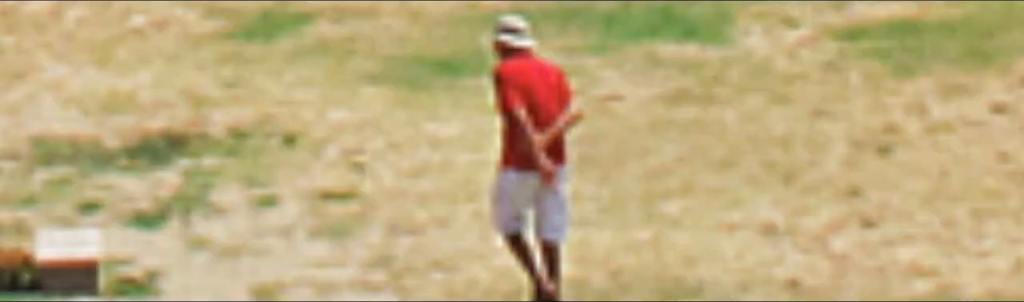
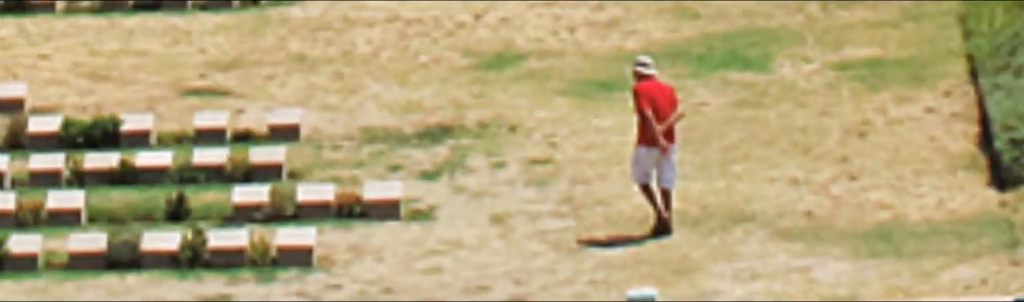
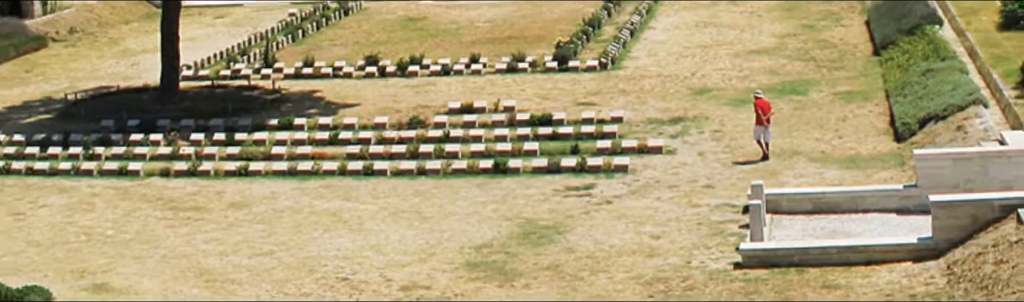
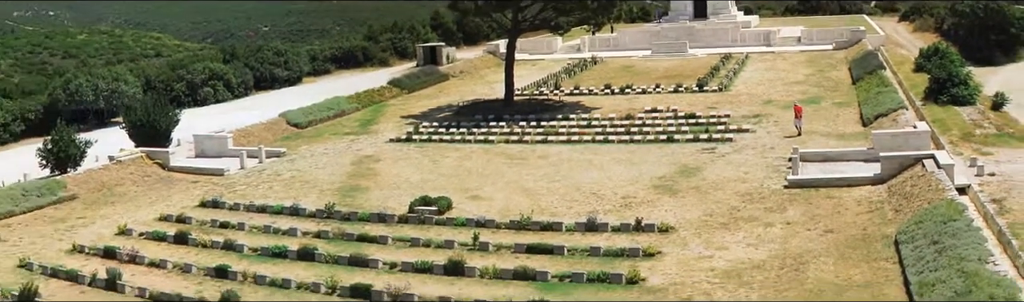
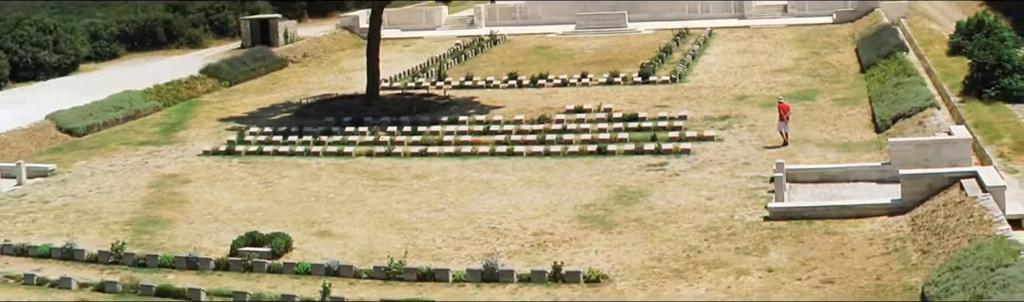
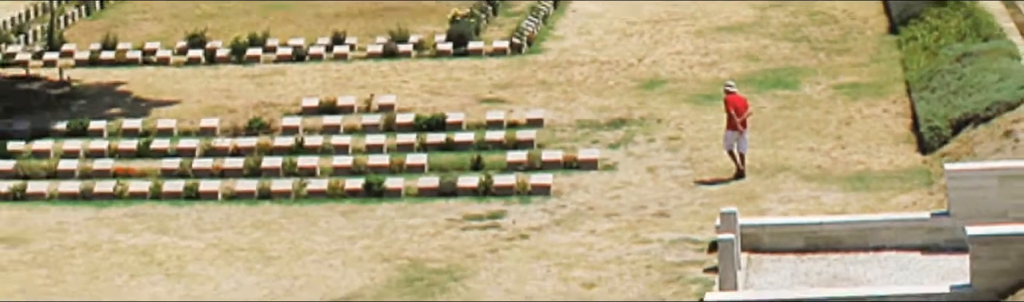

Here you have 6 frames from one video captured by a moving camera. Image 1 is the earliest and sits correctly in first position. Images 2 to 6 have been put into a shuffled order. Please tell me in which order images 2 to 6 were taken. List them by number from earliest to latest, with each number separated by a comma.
2, 6, 3, 5, 4
